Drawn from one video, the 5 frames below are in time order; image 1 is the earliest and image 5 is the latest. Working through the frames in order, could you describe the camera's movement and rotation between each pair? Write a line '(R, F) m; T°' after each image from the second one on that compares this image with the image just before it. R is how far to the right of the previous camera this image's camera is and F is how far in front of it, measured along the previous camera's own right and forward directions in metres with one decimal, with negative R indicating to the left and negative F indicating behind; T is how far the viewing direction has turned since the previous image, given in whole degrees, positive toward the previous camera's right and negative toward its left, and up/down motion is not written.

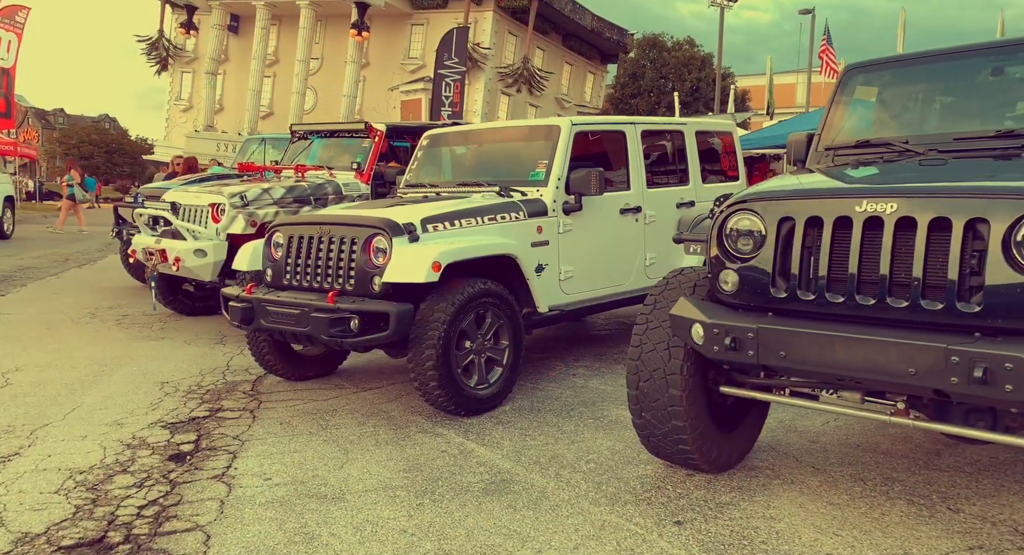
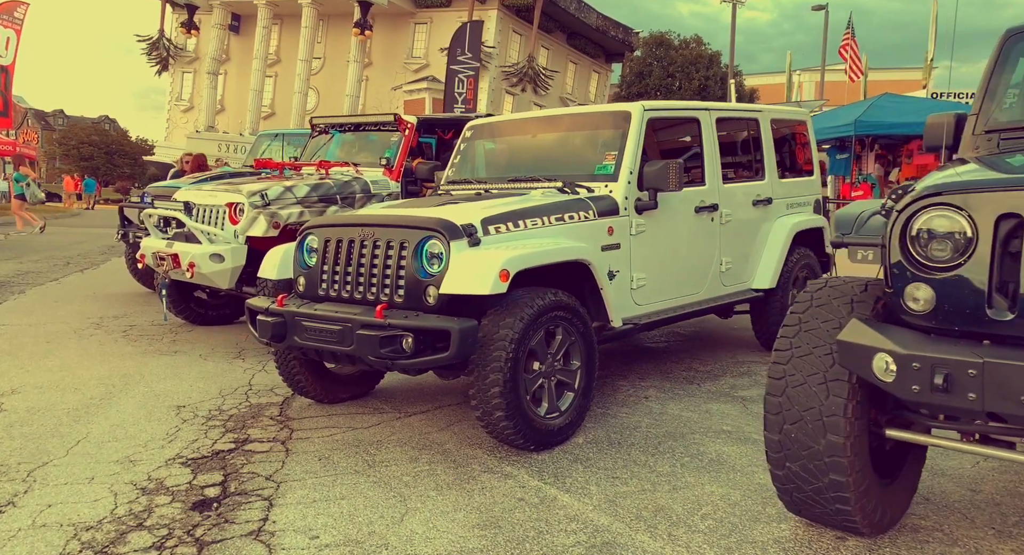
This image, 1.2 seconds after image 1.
(-0.4, +0.6) m; 0°
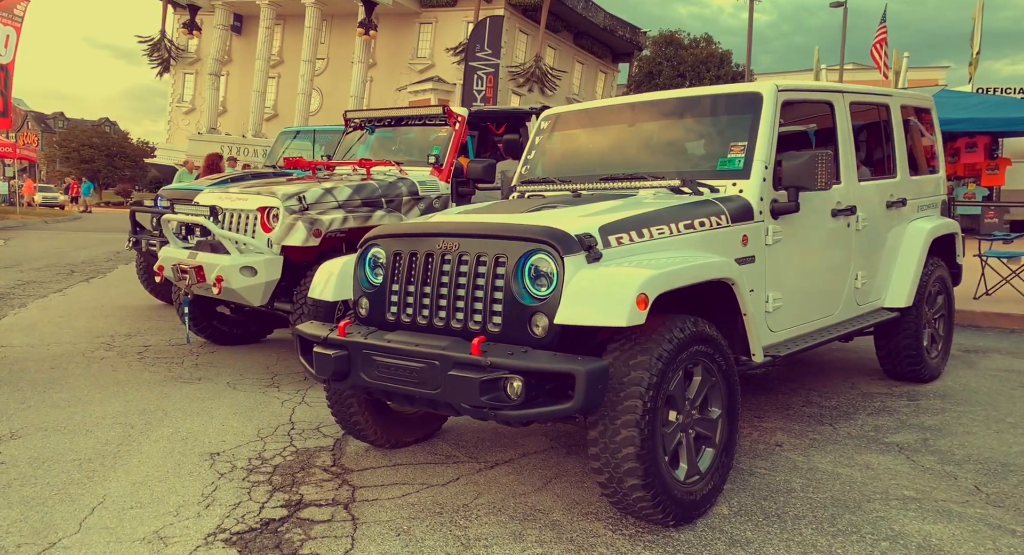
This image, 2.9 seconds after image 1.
(-0.5, +0.8) m; 0°
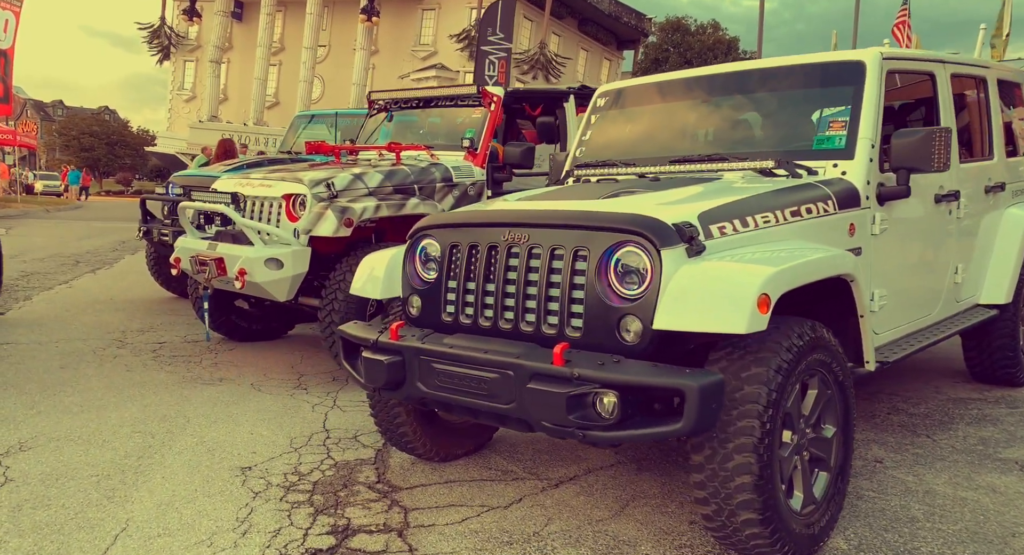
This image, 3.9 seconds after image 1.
(-0.3, +0.4) m; 0°
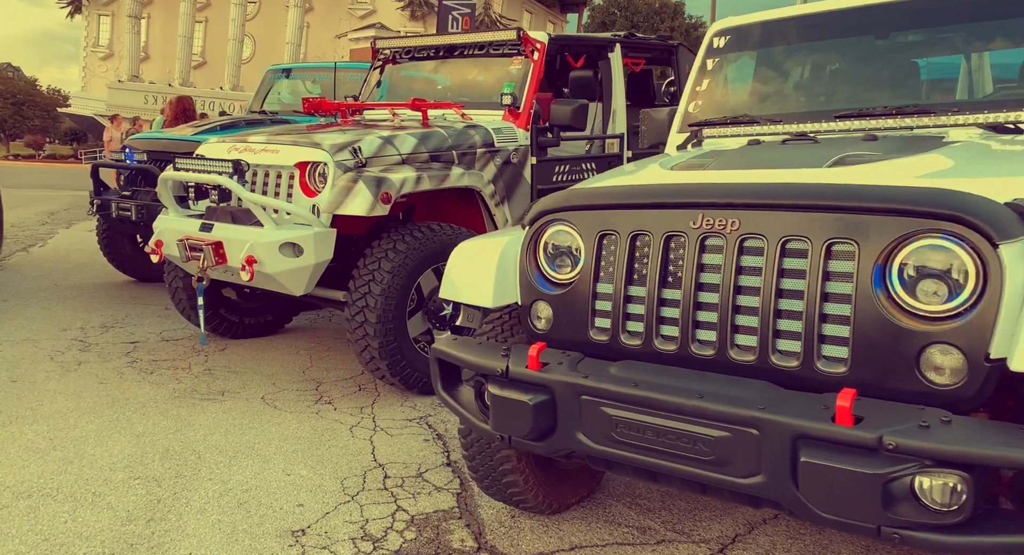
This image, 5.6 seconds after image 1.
(-0.7, +0.9) m; +5°
